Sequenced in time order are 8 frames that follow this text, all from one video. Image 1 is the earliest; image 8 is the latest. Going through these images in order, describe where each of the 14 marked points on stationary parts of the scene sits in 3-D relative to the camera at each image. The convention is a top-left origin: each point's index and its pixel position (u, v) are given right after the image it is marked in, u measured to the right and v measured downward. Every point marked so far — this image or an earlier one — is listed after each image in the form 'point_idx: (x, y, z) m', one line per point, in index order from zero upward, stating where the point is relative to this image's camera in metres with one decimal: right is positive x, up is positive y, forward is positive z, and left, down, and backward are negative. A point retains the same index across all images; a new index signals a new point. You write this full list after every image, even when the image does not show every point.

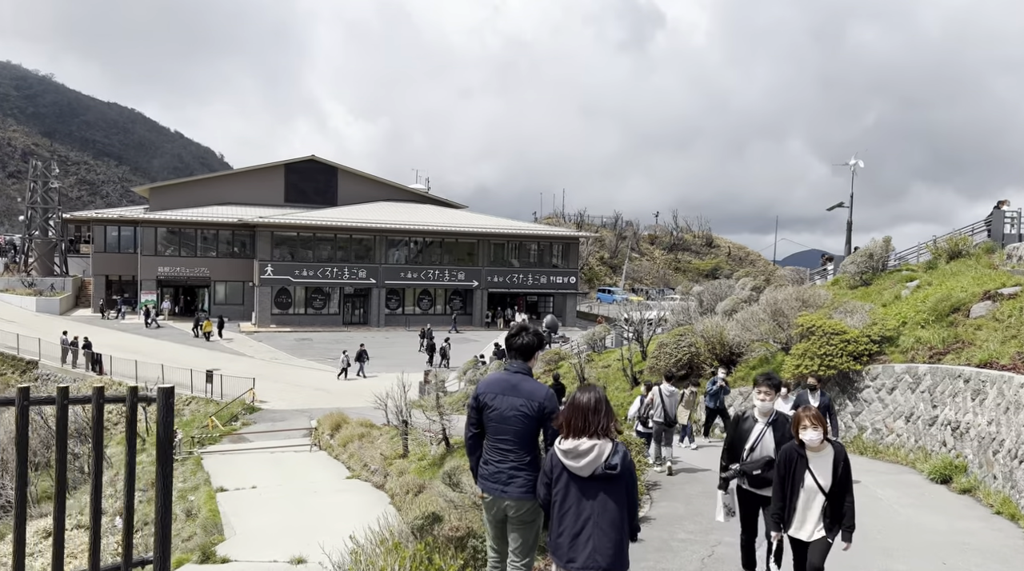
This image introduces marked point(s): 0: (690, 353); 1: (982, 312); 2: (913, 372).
0: (+3.9, -1.5, +19.6) m
1: (+7.9, -0.5, +15.0) m
2: (+6.3, -1.4, +14.0) m
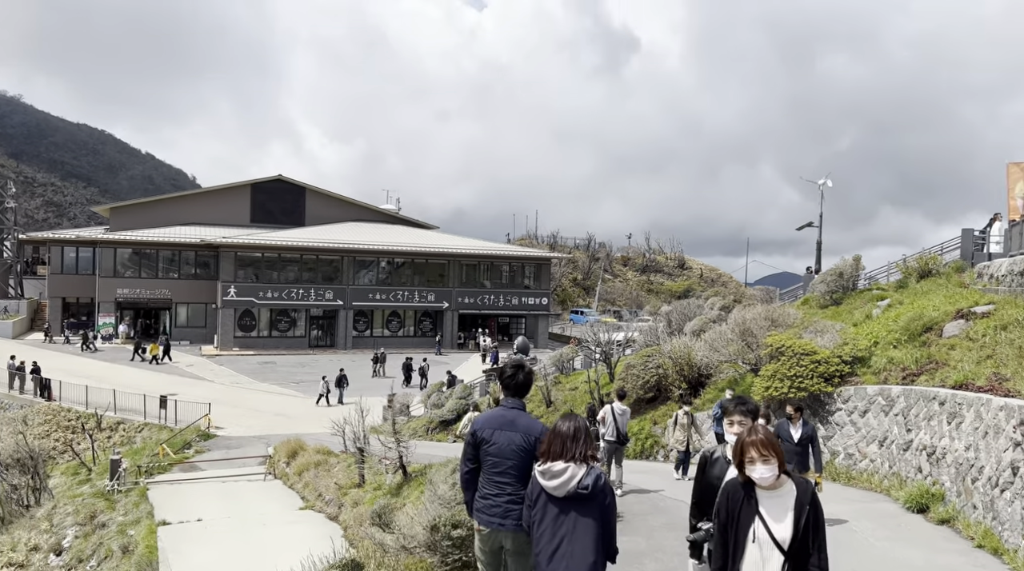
0: (+3.1, -1.9, +19.0) m
1: (+7.2, -0.7, +14.5) m
2: (+5.6, -1.6, +13.4) m
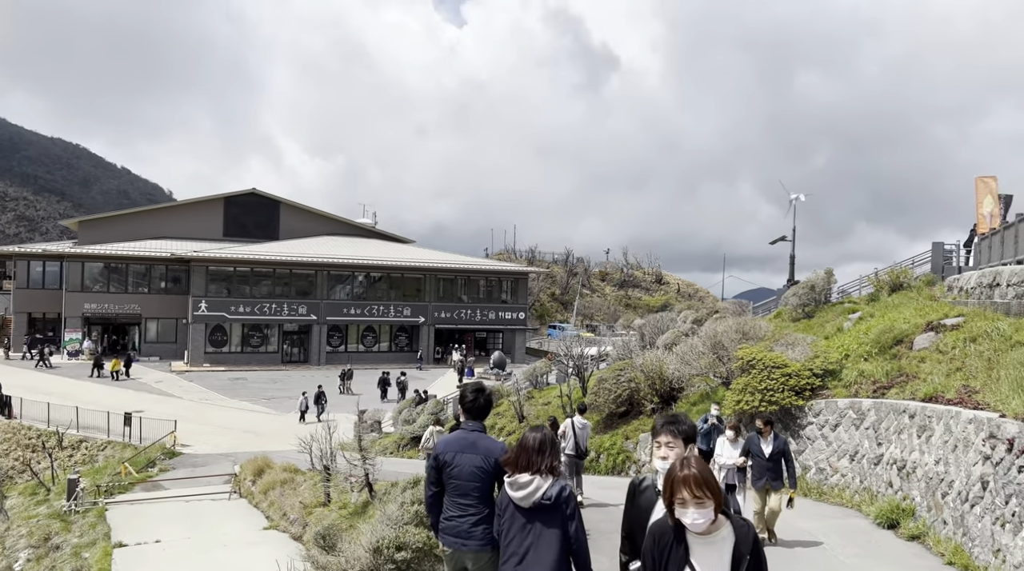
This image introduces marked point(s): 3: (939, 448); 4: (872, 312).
0: (+2.5, -2.2, +18.8) m
1: (+6.7, -0.9, +14.4) m
2: (+5.1, -1.8, +13.3) m
3: (+4.9, -1.9, +10.3) m
4: (+7.3, -0.5, +18.2) m
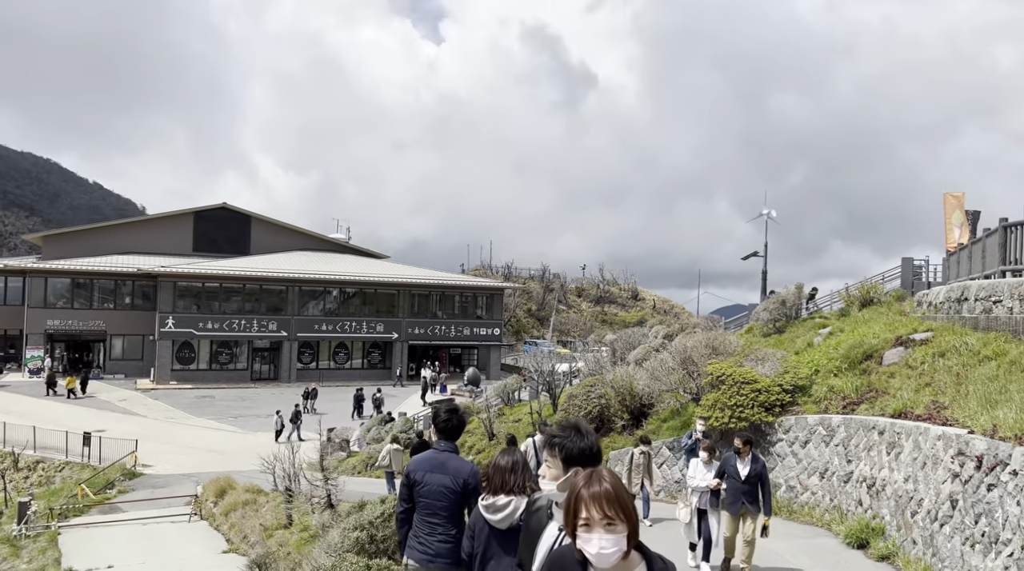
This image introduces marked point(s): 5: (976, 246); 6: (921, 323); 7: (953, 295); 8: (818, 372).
0: (+1.8, -2.5, +18.5) m
1: (+6.1, -1.2, +14.2) m
2: (+4.6, -2.0, +13.0) m
3: (+4.5, -2.0, +10.1) m
4: (+6.7, -0.8, +18.0) m
5: (+9.0, +0.7, +17.3) m
6: (+7.2, -0.6, +15.7) m
7: (+7.6, -0.2, +15.4) m
8: (+5.2, -1.5, +15.1) m
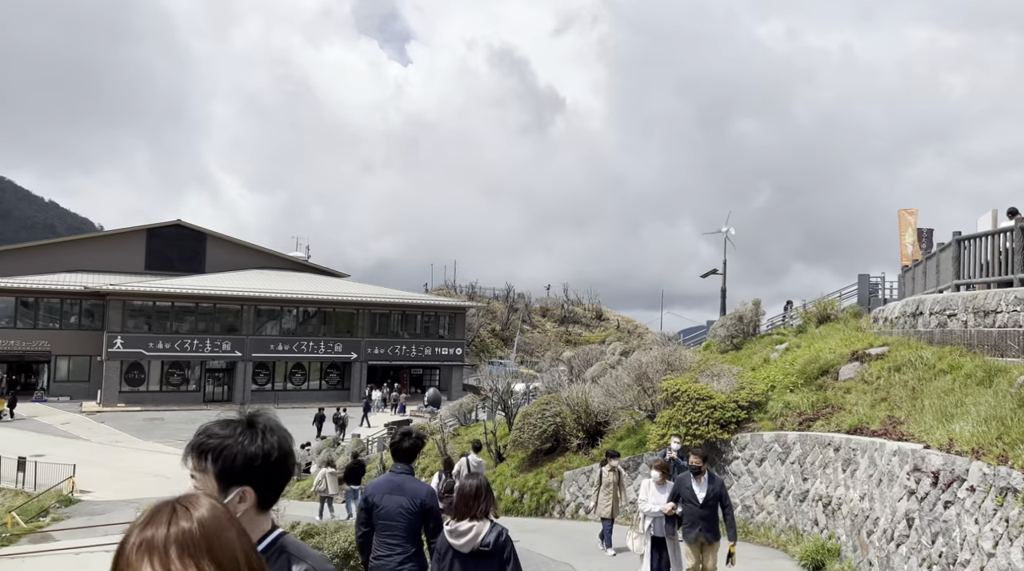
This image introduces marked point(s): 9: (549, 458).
0: (+0.9, -2.8, +17.9) m
1: (+5.3, -1.4, +13.9) m
2: (+3.8, -2.2, +12.6) m
3: (+3.8, -2.1, +9.7) m
4: (+5.7, -1.1, +17.7) m
5: (+8.0, +0.5, +17.2) m
6: (+6.3, -0.9, +15.4) m
7: (+6.7, -0.4, +15.1) m
8: (+4.3, -1.7, +14.7) m
9: (+0.7, -3.5, +18.1) m
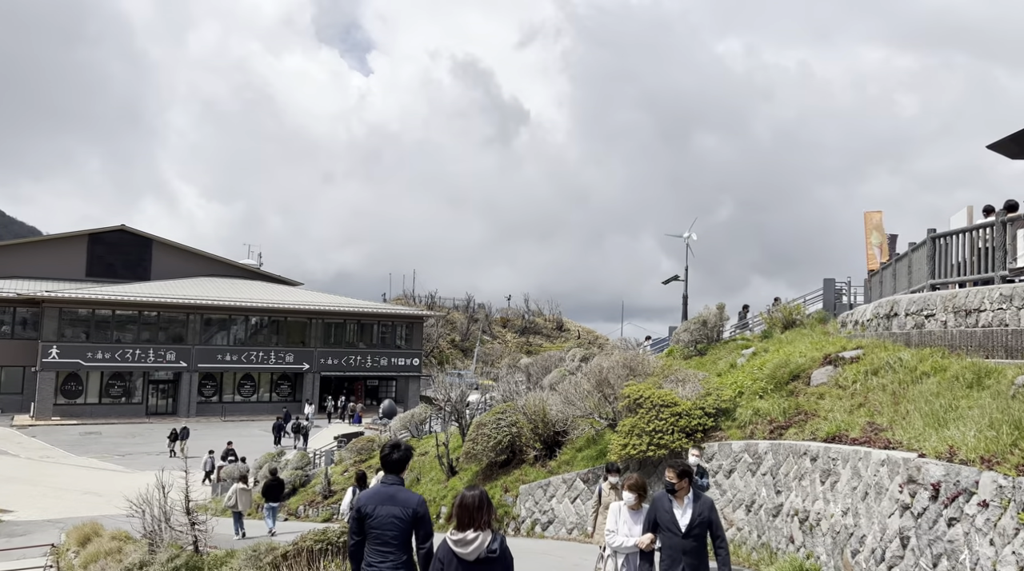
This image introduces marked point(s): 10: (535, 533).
0: (0.0, -2.8, +16.9) m
1: (+4.6, -1.4, +13.1) m
2: (+3.1, -2.2, +11.7) m
3: (+3.3, -2.1, +8.8) m
4: (+4.8, -1.2, +16.9) m
5: (+7.2, +0.4, +16.5) m
6: (+5.5, -0.9, +14.6) m
7: (+5.9, -0.4, +14.3) m
8: (+3.6, -1.7, +13.8) m
9: (-0.2, -3.5, +17.0) m
10: (+0.4, -4.2, +15.1) m
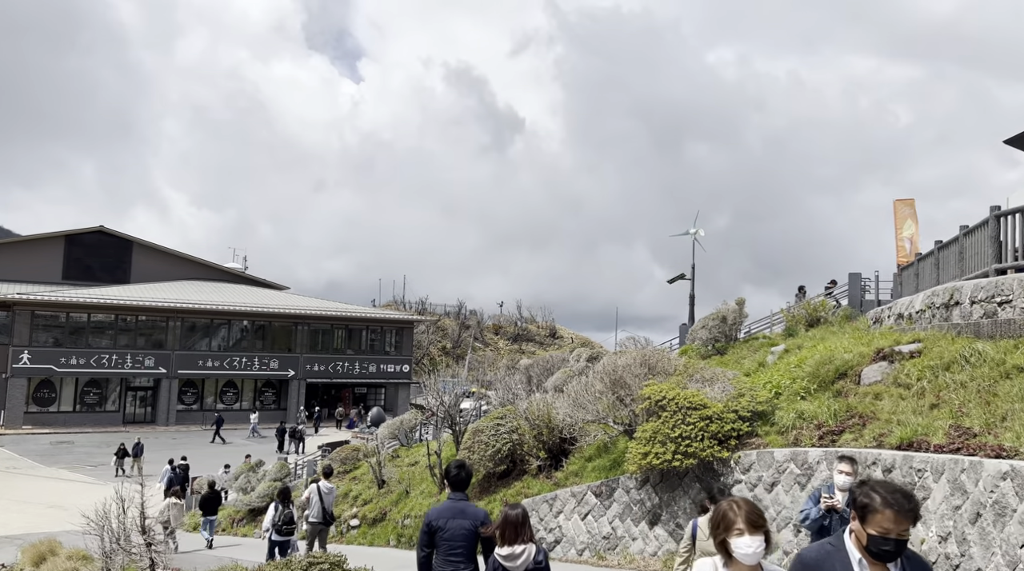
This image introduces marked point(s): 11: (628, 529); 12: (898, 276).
0: (0.0, -2.7, +15.0) m
1: (+4.6, -1.1, +11.3) m
2: (+3.2, -1.9, +9.9) m
3: (+3.4, -1.8, +7.0) m
4: (+4.8, -1.0, +15.1) m
5: (+7.2, +0.6, +14.8) m
6: (+5.6, -0.7, +12.9) m
7: (+6.0, -0.2, +12.6) m
8: (+3.6, -1.5, +12.0) m
9: (-0.1, -3.4, +15.2) m
10: (+0.4, -4.0, +13.3) m
11: (+1.6, -3.3, +12.0) m
12: (+8.0, +0.3, +18.4) m
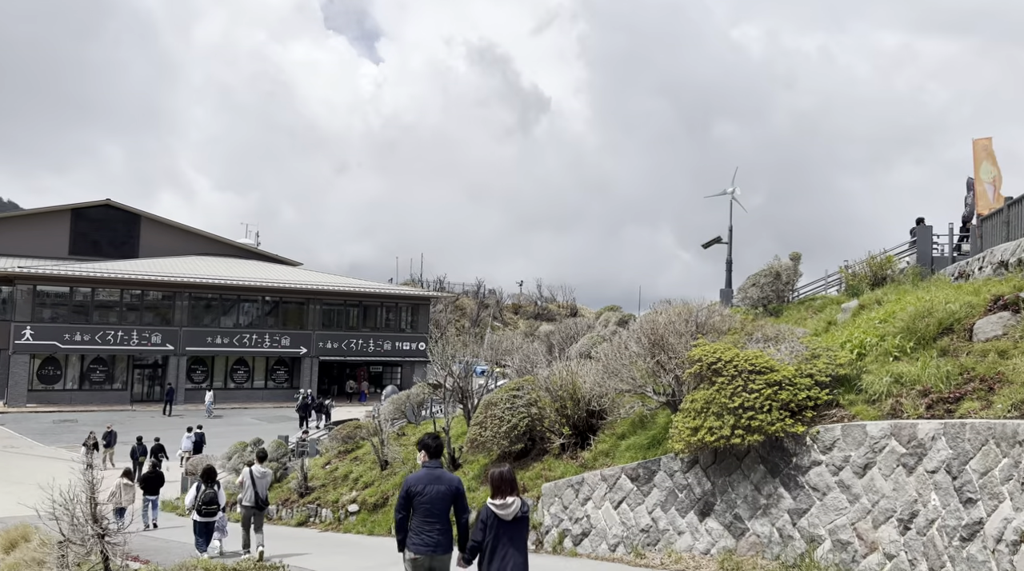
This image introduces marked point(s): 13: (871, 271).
0: (+0.3, -1.9, +12.7) m
1: (+4.8, -0.4, +8.8) m
2: (+3.4, -1.3, +7.5) m
3: (+3.4, -1.2, +4.6) m
4: (+5.1, -0.2, +12.7) m
5: (+7.4, +1.4, +12.2) m
6: (+5.8, 0.0, +10.4) m
7: (+6.2, +0.5, +10.1) m
8: (+3.8, -0.8, +9.6) m
9: (+0.1, -2.6, +12.9) m
10: (+0.7, -3.3, +11.0) m
11: (+1.7, -2.6, +9.7) m
12: (+8.4, +1.1, +15.9) m
13: (+6.8, +0.3, +16.7) m
